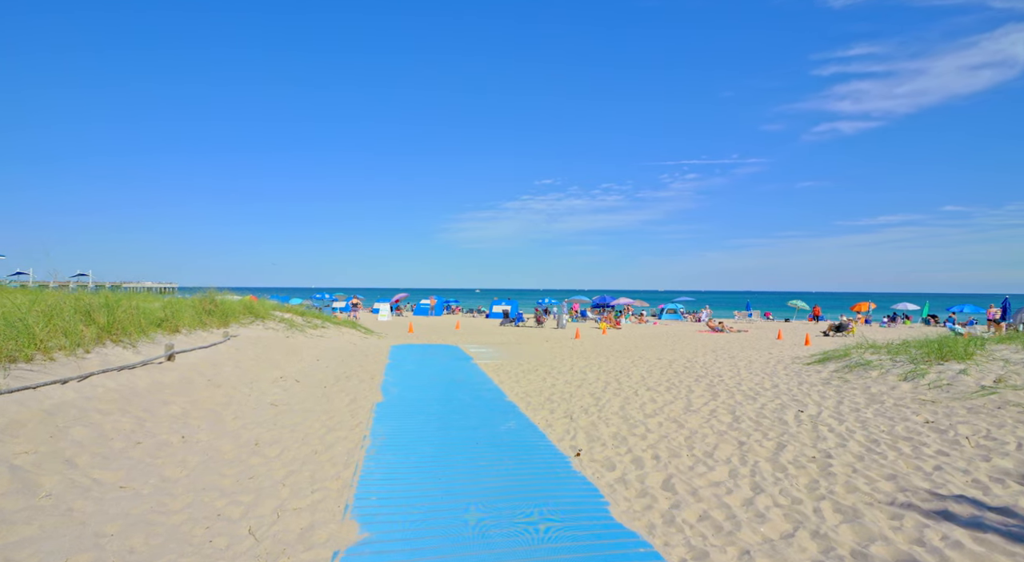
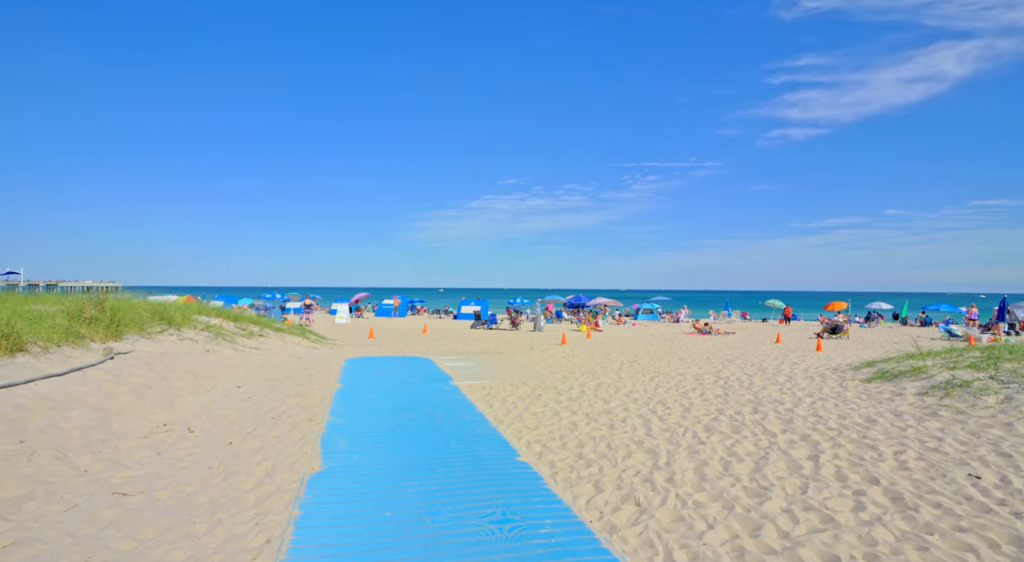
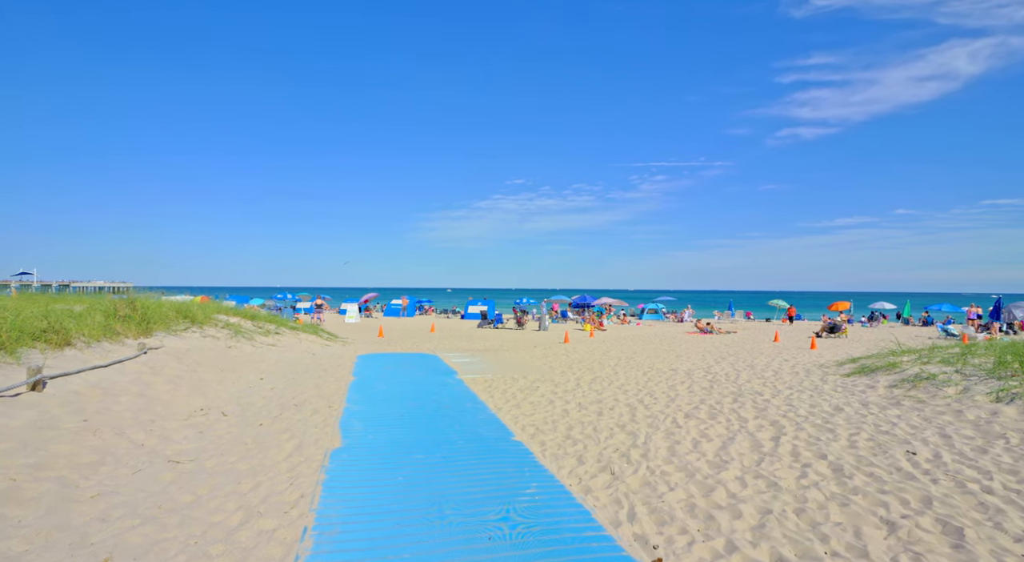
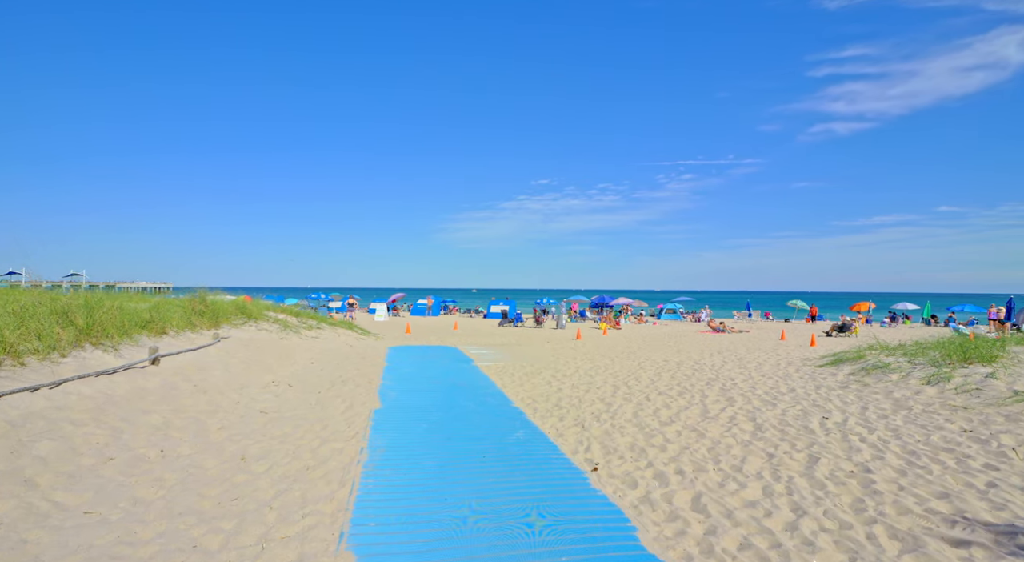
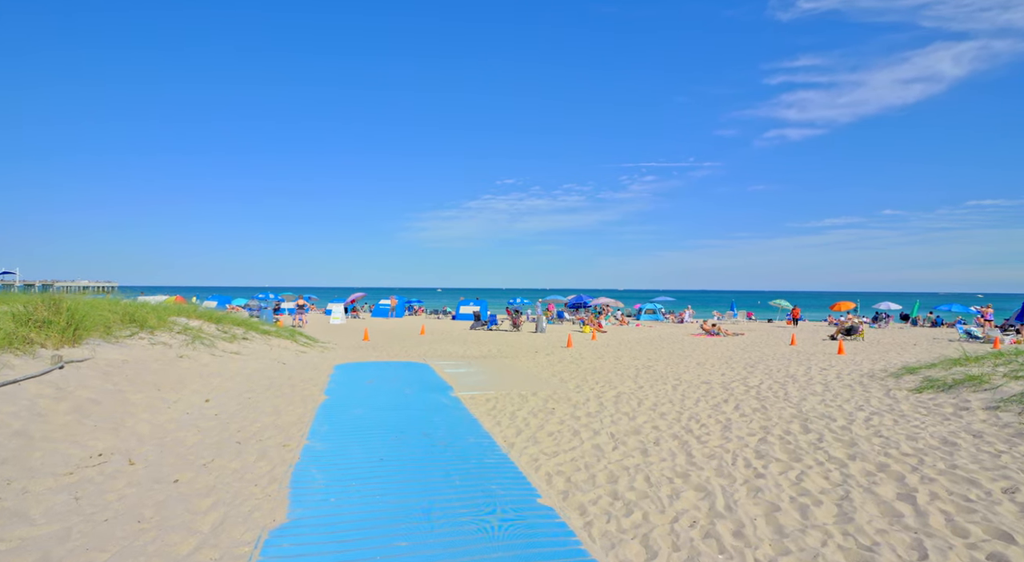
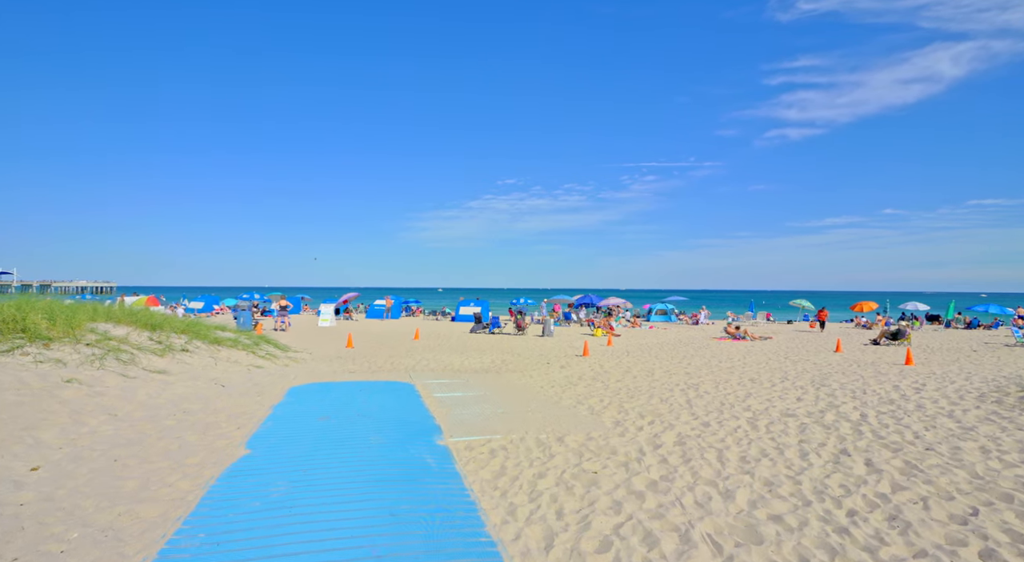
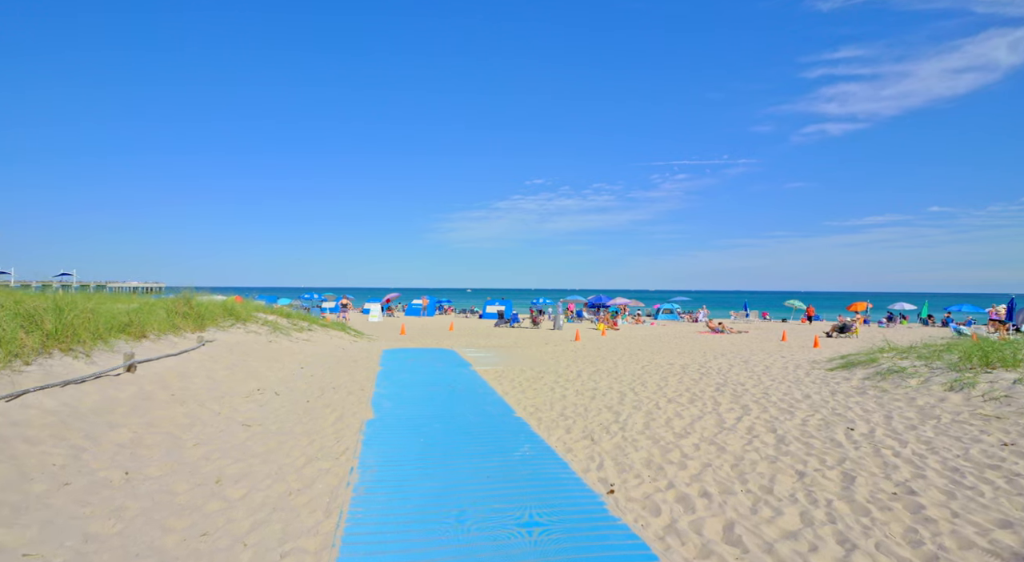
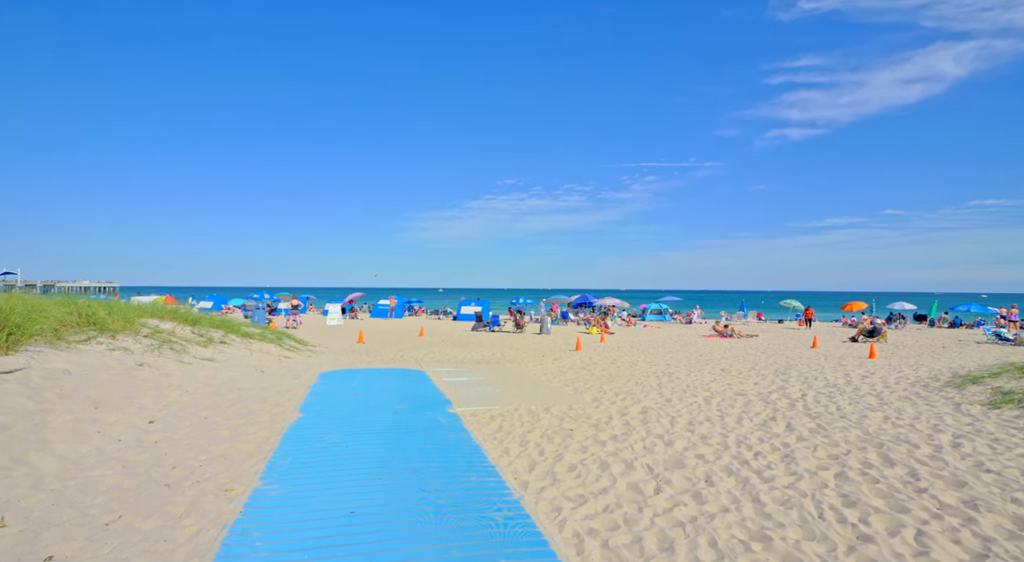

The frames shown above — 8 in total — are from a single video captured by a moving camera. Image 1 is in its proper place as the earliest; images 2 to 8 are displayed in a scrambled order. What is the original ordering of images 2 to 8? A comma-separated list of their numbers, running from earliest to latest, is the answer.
4, 7, 3, 2, 5, 8, 6
